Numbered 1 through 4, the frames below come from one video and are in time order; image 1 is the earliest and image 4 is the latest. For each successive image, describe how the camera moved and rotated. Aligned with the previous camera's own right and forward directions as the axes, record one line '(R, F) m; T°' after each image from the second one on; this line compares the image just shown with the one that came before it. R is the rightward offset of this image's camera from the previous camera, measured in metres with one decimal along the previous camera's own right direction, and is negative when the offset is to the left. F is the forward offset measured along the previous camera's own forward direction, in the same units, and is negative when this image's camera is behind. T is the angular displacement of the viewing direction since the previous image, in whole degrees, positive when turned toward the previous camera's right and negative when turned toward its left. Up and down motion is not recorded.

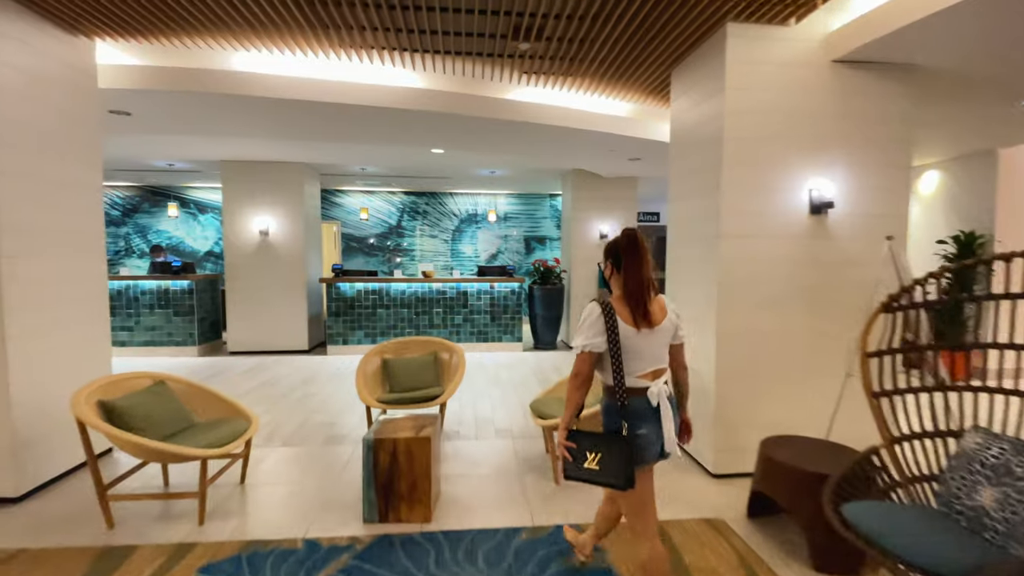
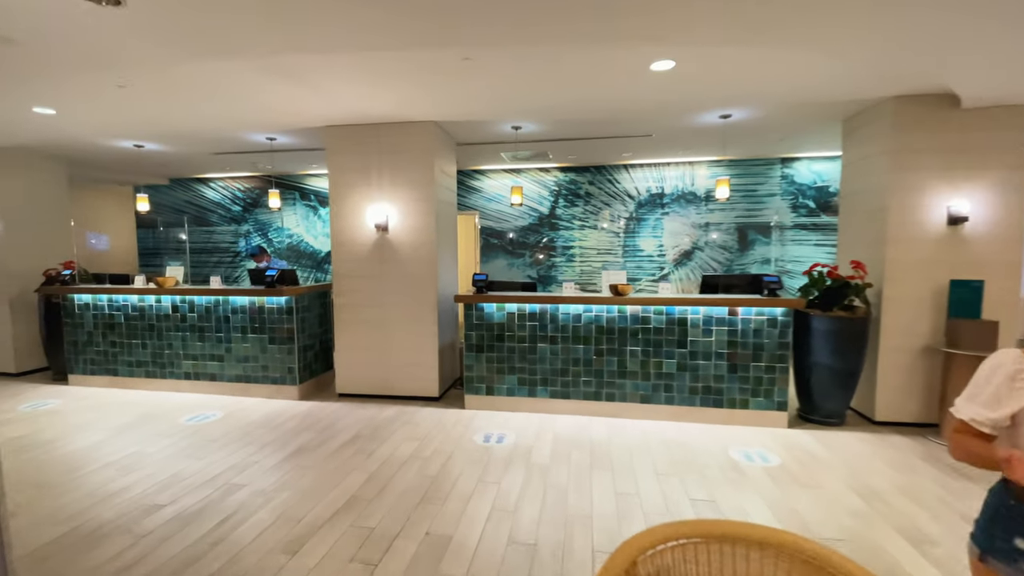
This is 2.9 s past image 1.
(-1.1, +2.6) m; -15°
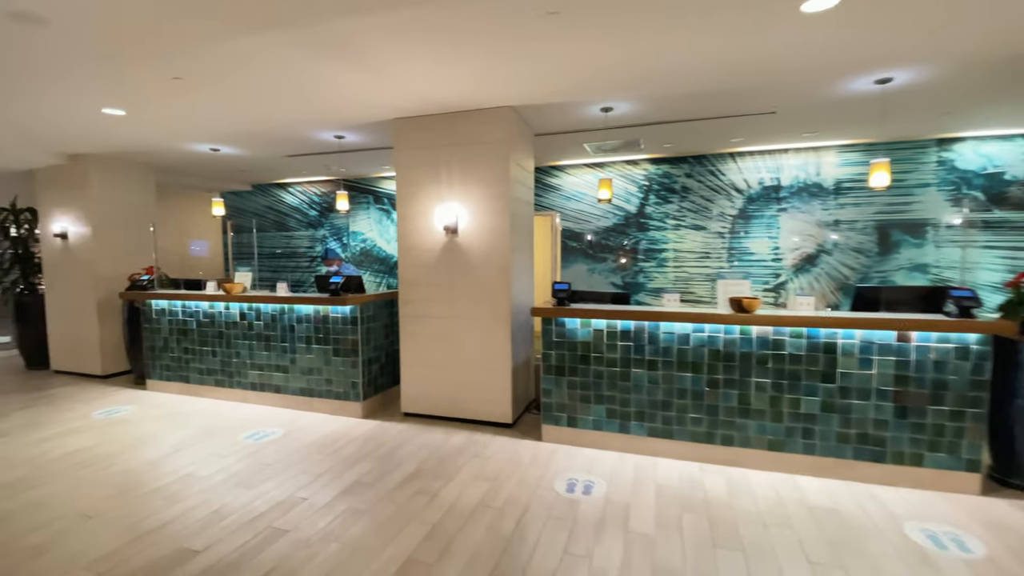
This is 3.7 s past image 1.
(-0.1, +0.7) m; -9°
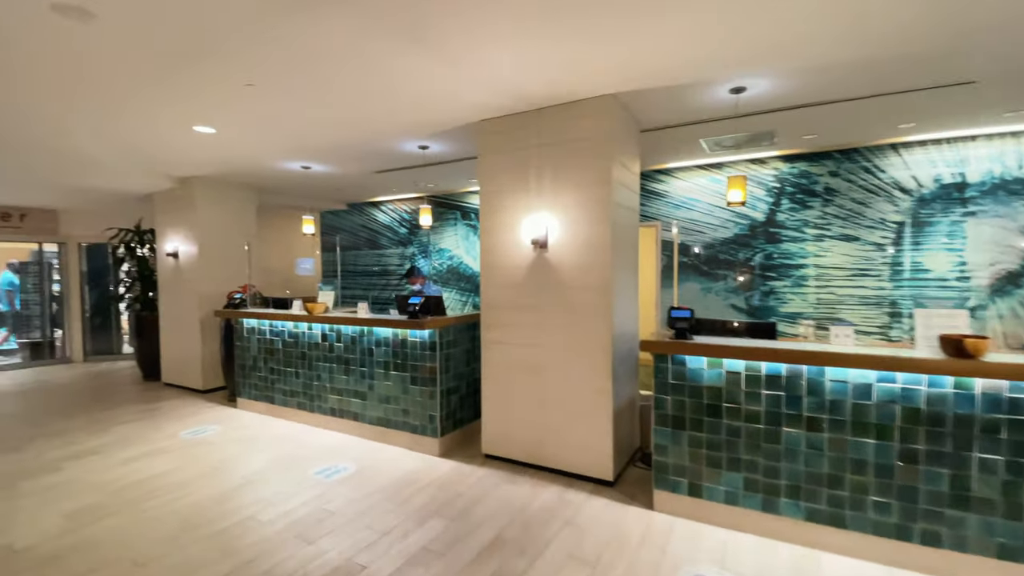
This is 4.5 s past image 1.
(-0.1, +0.6) m; -11°
